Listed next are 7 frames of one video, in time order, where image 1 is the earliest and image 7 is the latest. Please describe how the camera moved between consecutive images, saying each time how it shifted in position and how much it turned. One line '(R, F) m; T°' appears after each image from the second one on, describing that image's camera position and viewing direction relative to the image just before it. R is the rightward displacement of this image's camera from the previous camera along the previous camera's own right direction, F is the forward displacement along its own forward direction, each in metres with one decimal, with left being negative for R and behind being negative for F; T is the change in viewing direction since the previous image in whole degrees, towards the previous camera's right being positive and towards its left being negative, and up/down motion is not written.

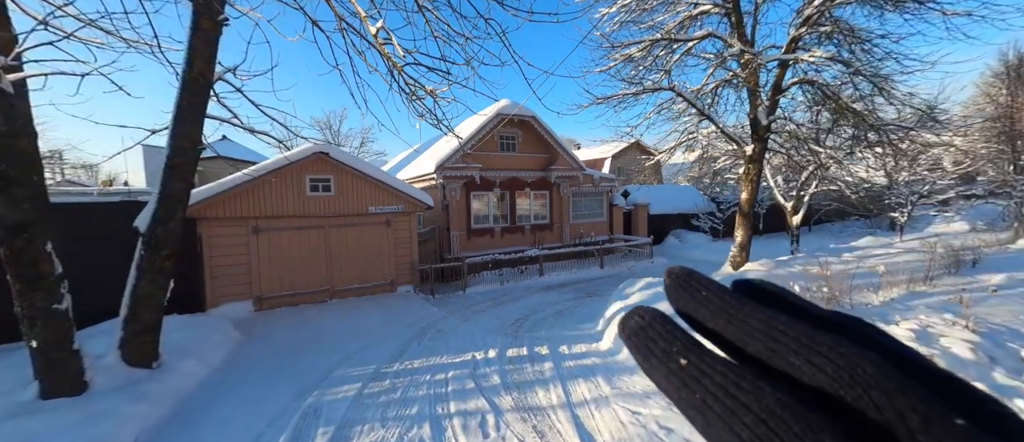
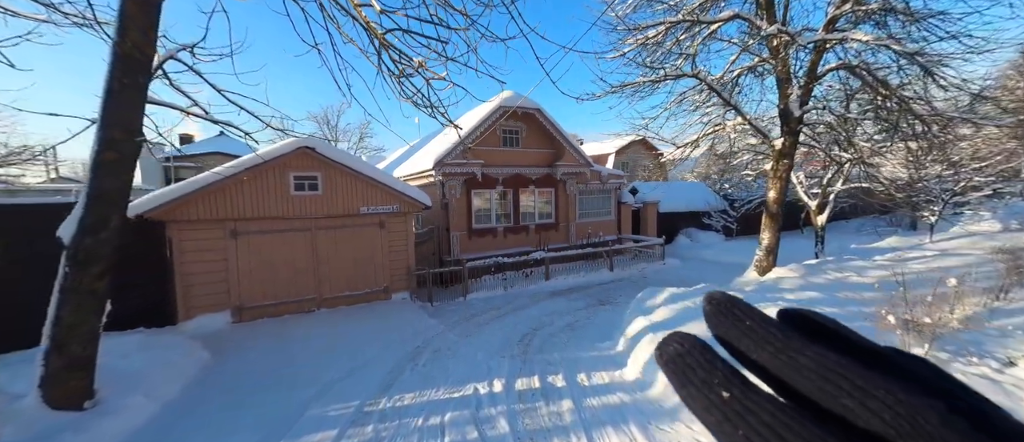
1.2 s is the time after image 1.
(-0.1, +0.9) m; 0°
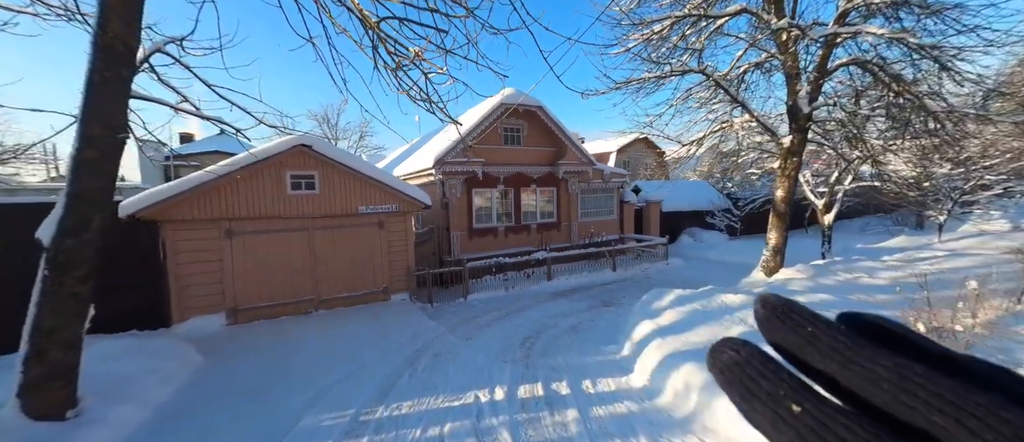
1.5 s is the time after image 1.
(0.0, +0.2) m; 0°
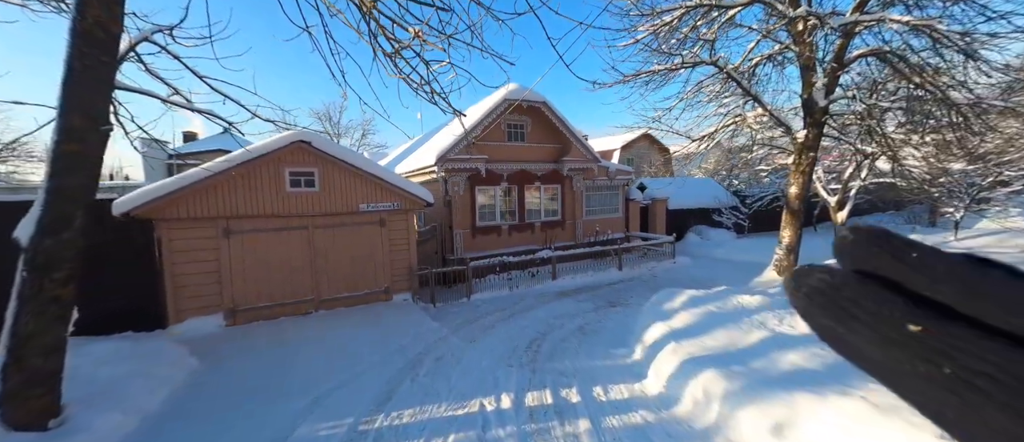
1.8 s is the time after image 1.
(0.0, +0.2) m; 0°
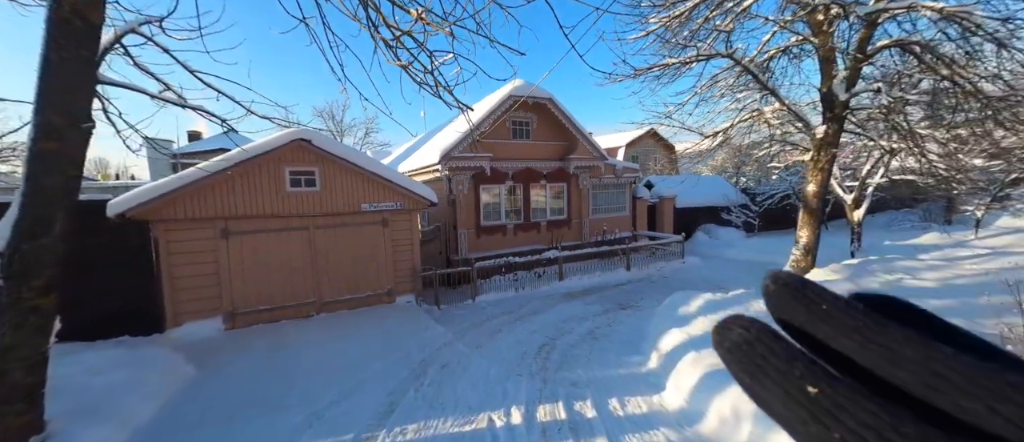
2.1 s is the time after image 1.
(-0.1, +0.3) m; -1°
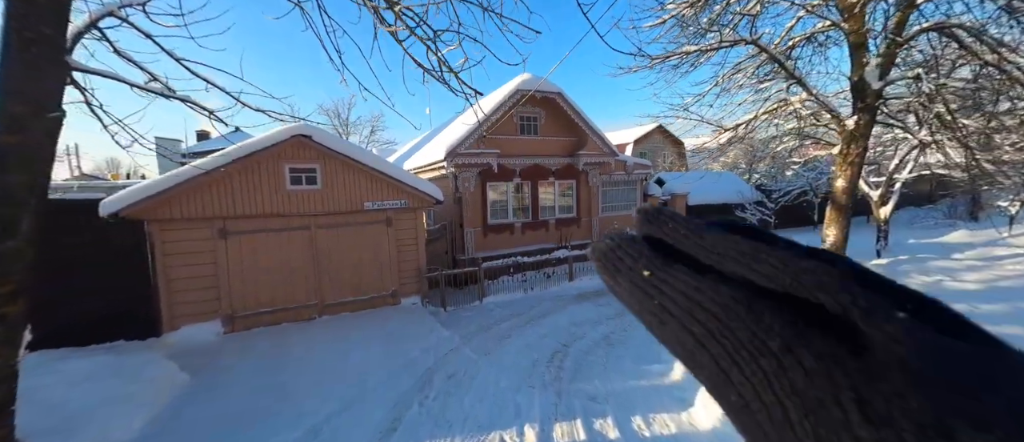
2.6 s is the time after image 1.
(-0.1, +0.4) m; -1°
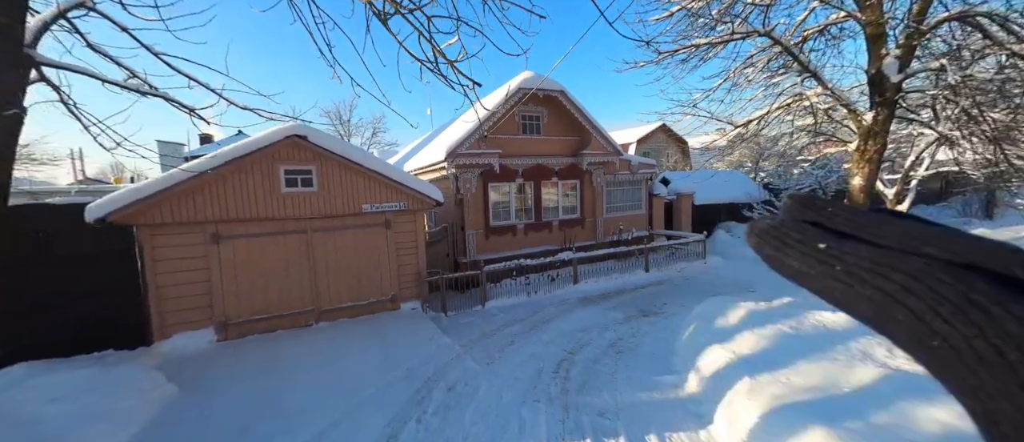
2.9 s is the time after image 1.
(0.0, +0.3) m; 0°
